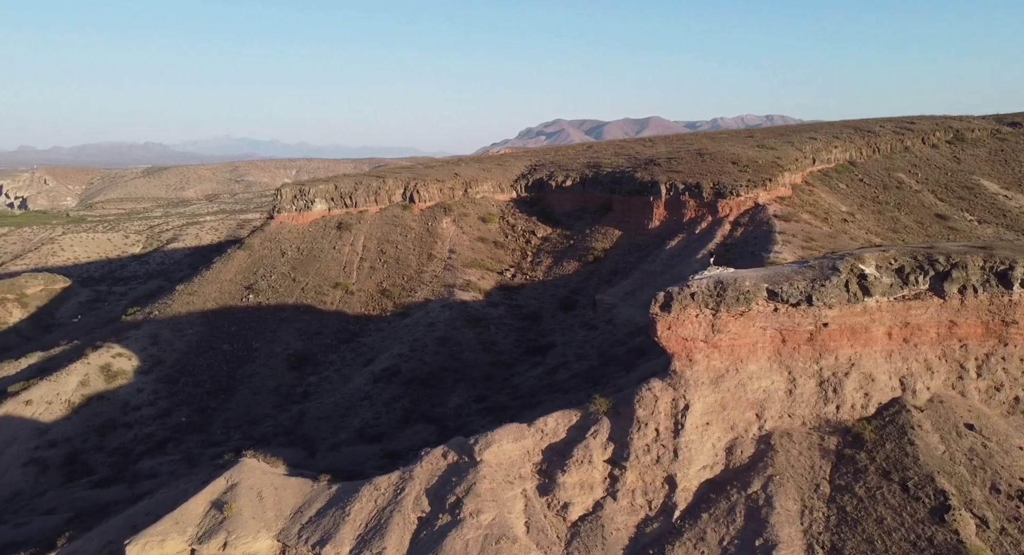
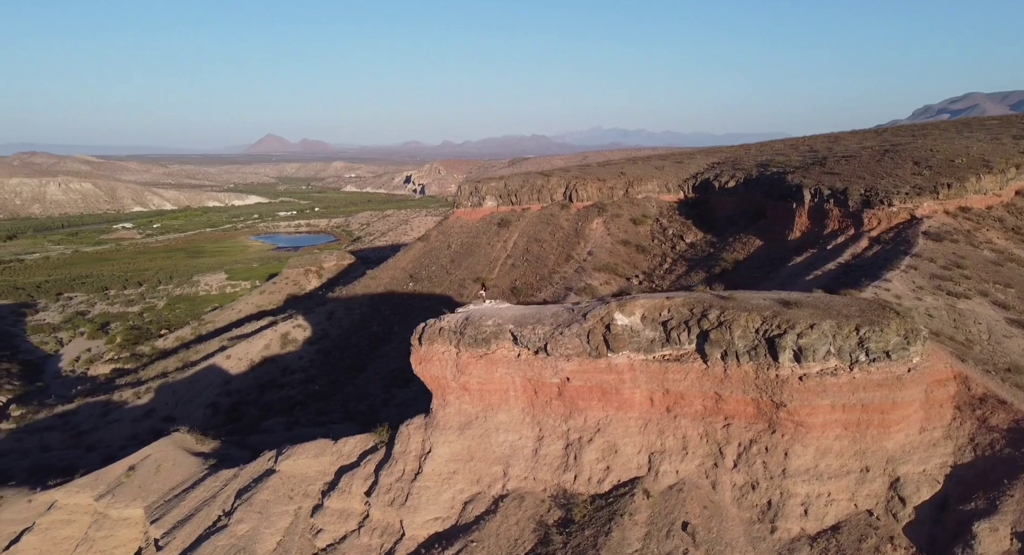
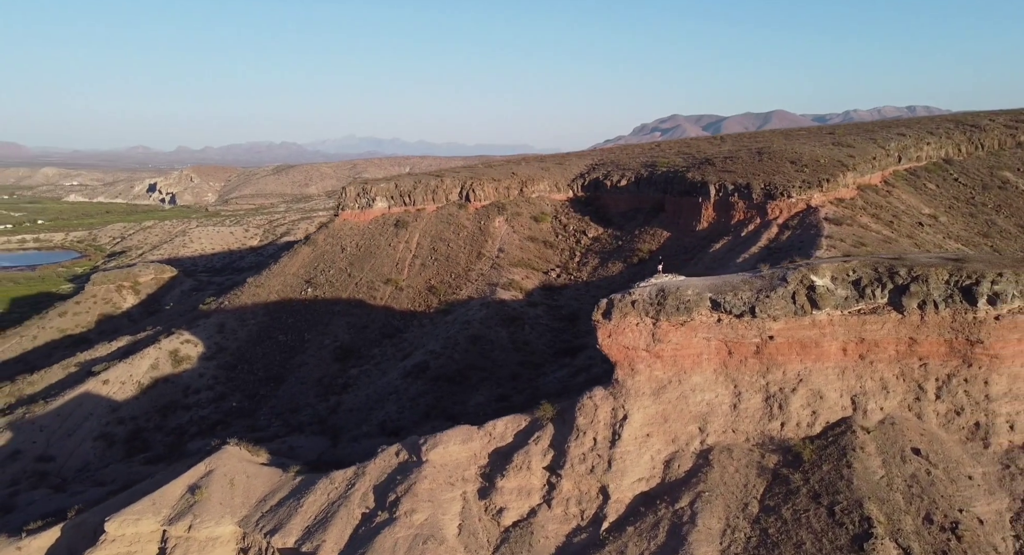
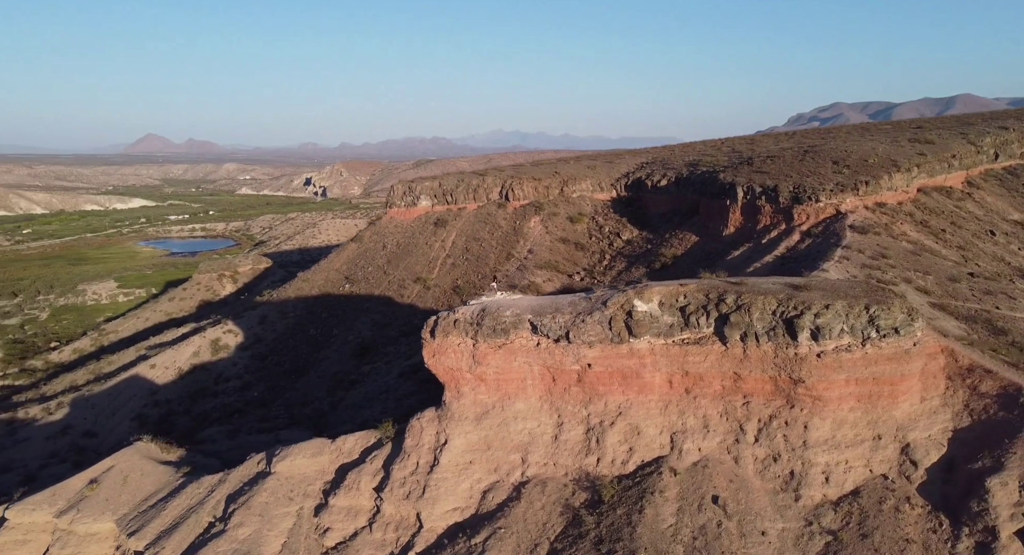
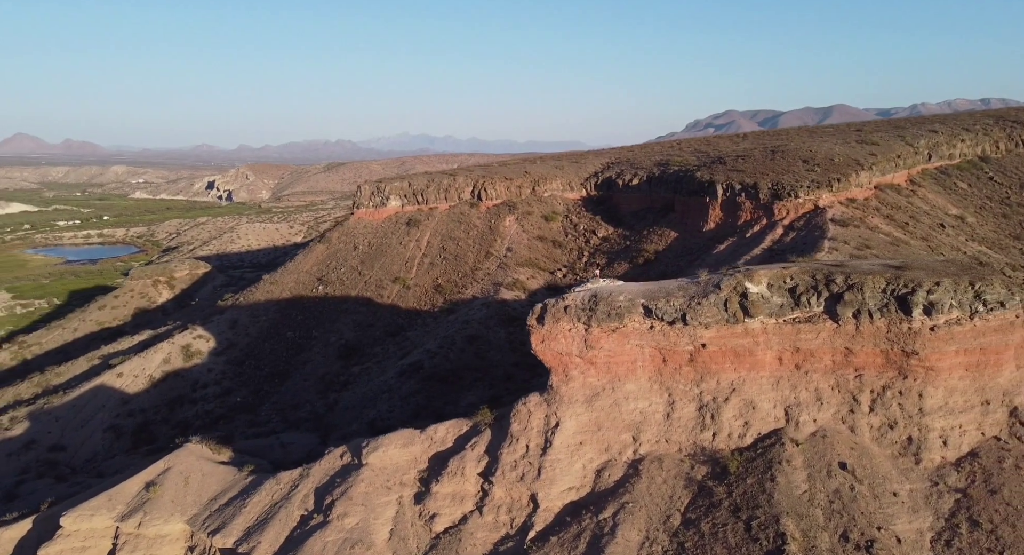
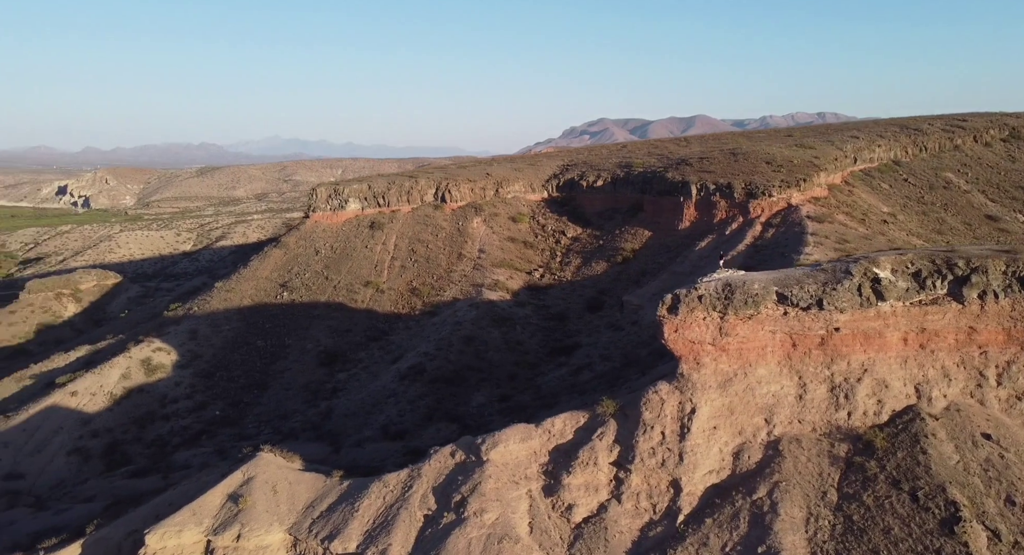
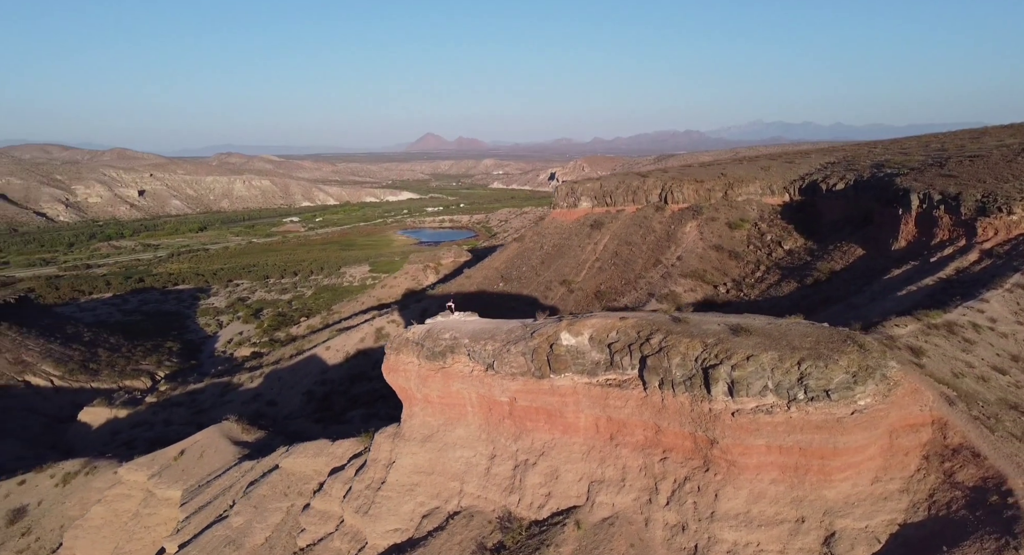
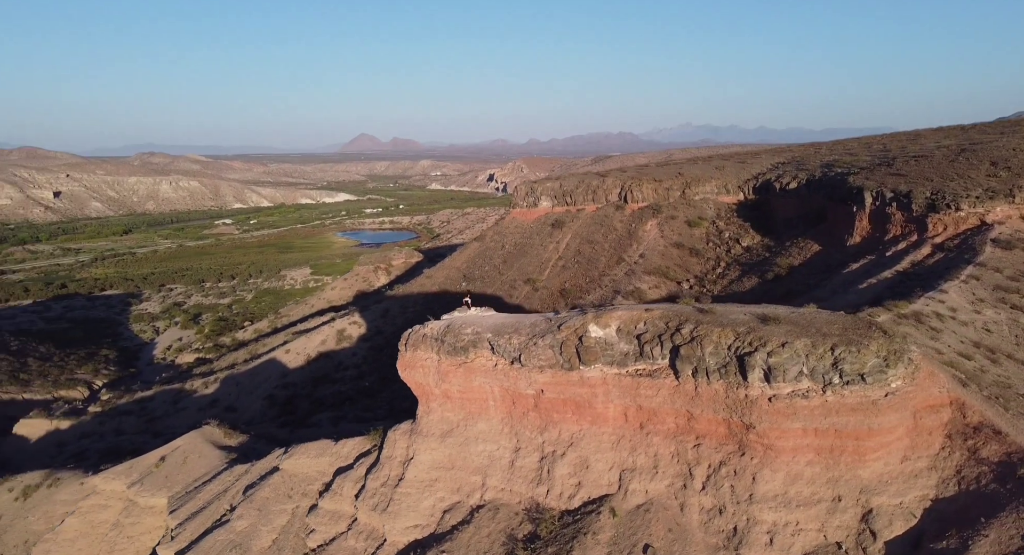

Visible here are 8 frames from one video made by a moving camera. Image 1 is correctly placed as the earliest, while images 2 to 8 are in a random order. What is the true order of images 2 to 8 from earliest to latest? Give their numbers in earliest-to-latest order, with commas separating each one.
6, 3, 5, 4, 2, 8, 7
